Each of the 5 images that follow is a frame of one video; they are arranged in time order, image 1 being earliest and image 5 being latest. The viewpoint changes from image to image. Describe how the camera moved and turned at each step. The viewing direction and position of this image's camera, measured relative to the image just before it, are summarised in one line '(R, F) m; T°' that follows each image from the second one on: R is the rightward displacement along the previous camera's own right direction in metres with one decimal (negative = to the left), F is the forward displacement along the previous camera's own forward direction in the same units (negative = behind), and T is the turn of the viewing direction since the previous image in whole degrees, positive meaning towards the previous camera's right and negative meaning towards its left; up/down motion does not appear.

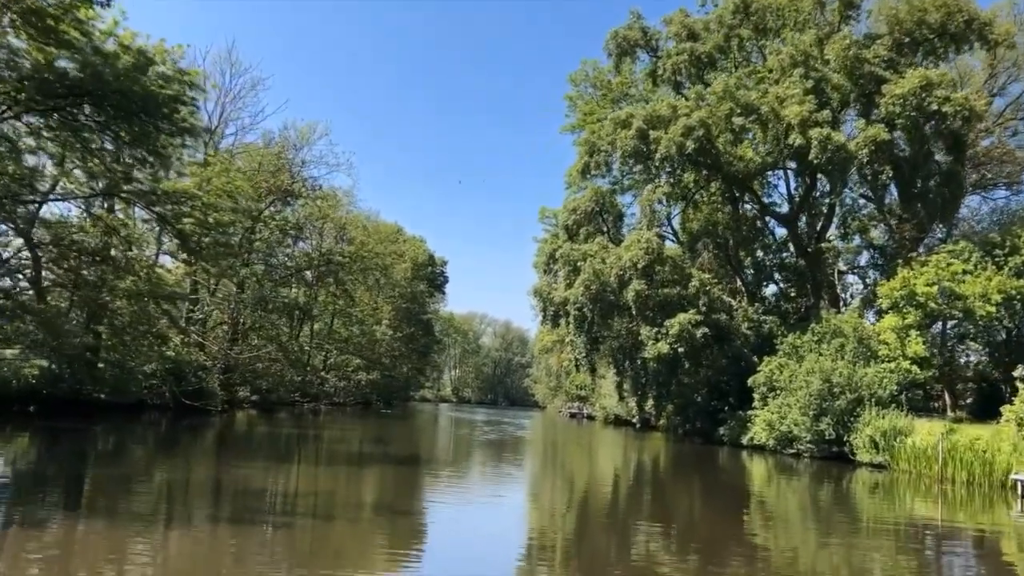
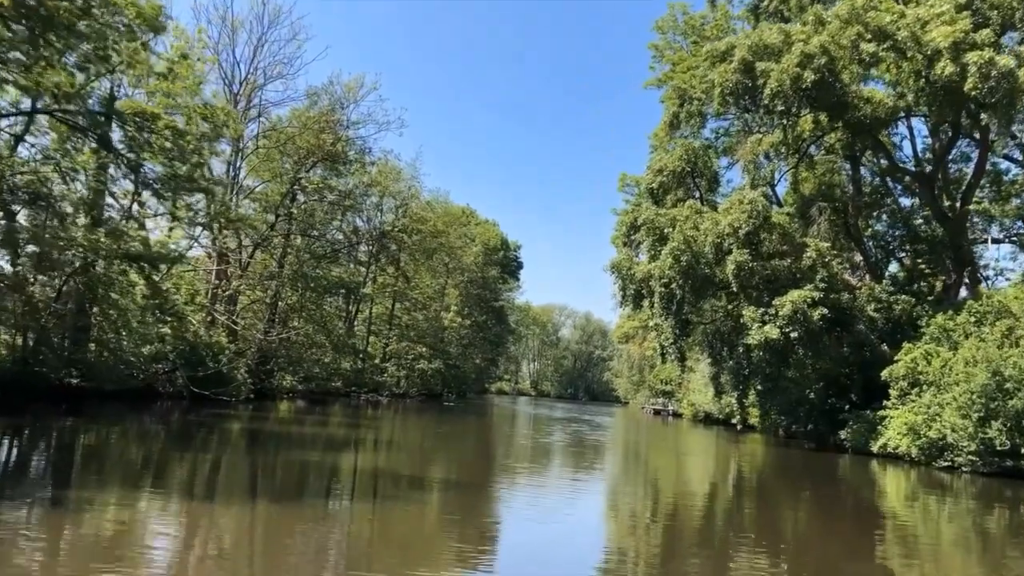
(+0.2, +4.0) m; -5°
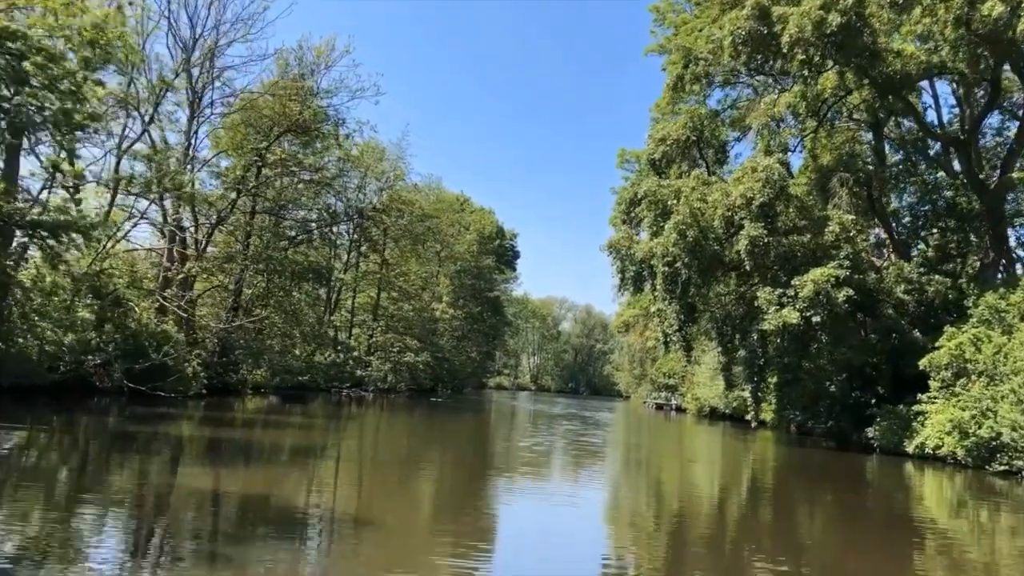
(+0.4, +2.4) m; 0°
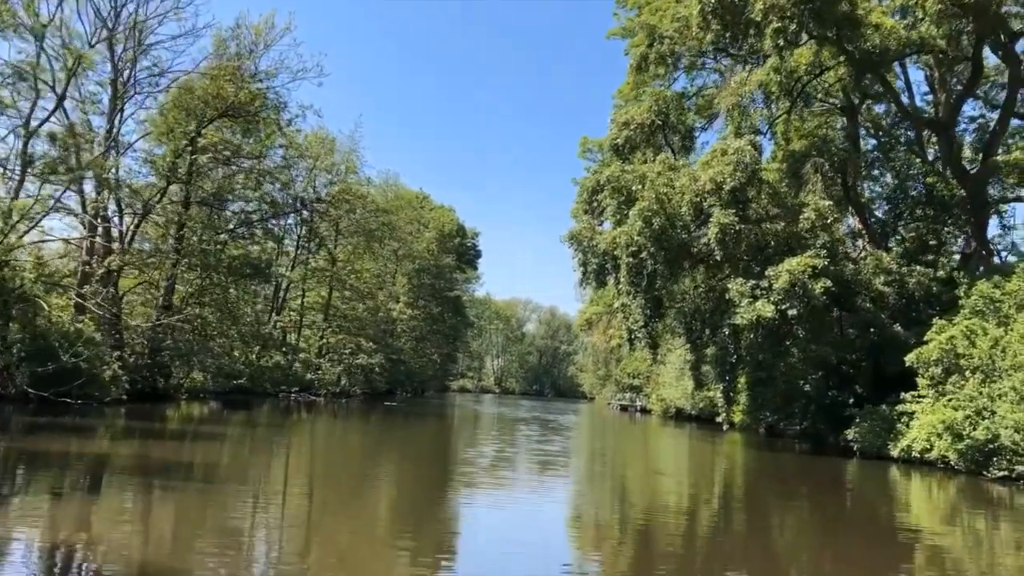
(+0.3, +1.5) m; +2°
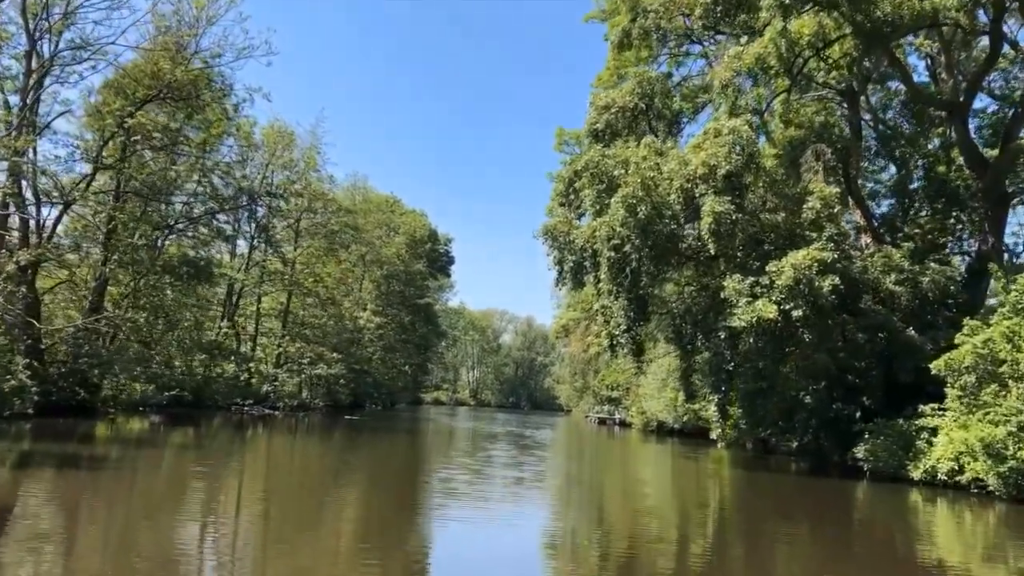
(+0.2, +2.1) m; +1°
